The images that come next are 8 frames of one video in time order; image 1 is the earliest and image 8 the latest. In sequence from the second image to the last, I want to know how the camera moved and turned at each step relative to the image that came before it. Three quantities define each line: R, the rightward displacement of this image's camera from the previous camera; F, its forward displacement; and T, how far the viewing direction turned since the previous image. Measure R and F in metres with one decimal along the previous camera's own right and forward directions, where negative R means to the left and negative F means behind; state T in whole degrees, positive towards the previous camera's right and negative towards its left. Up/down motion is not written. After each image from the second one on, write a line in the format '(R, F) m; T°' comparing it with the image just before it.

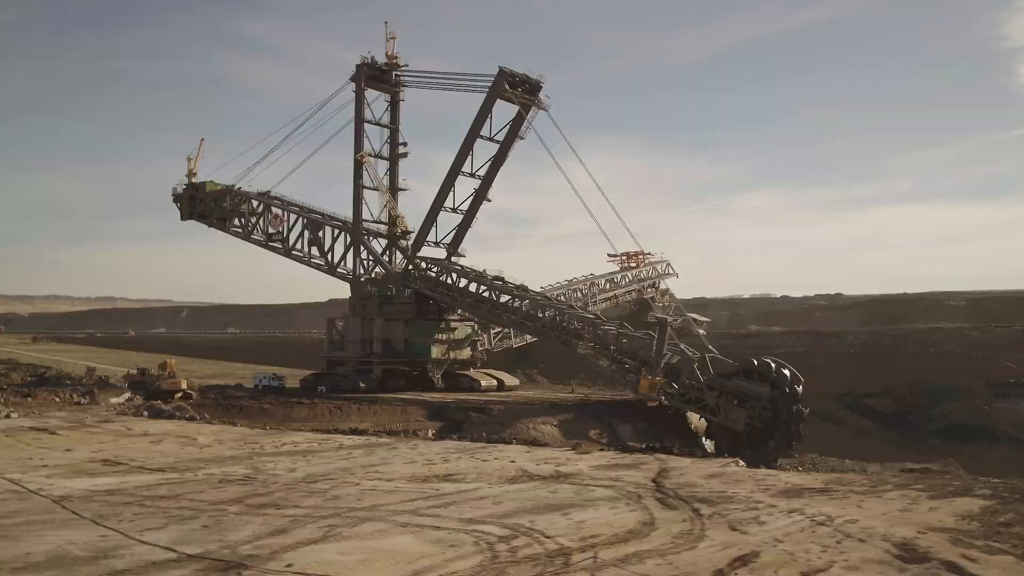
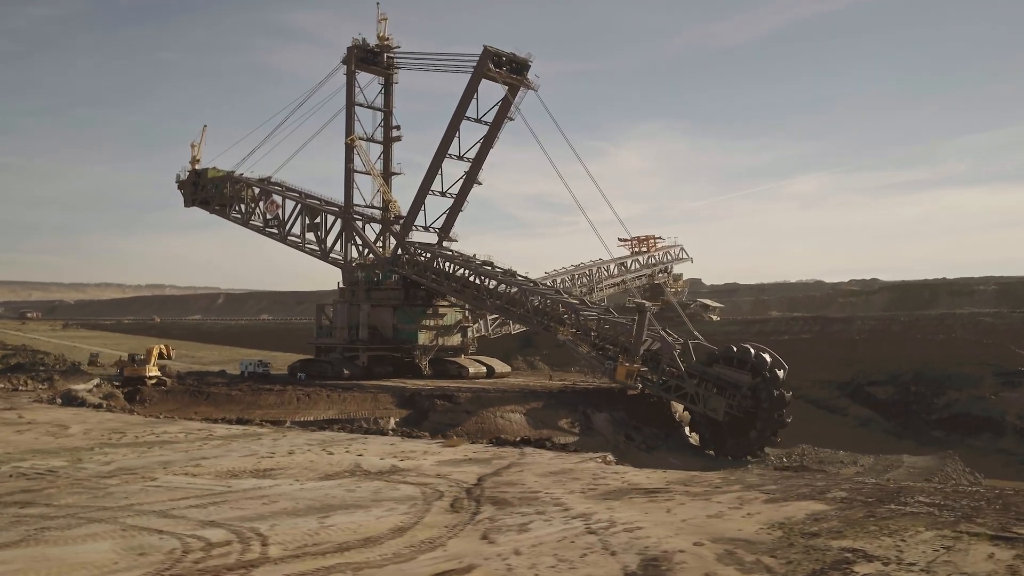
(+2.2, +0.7) m; -3°
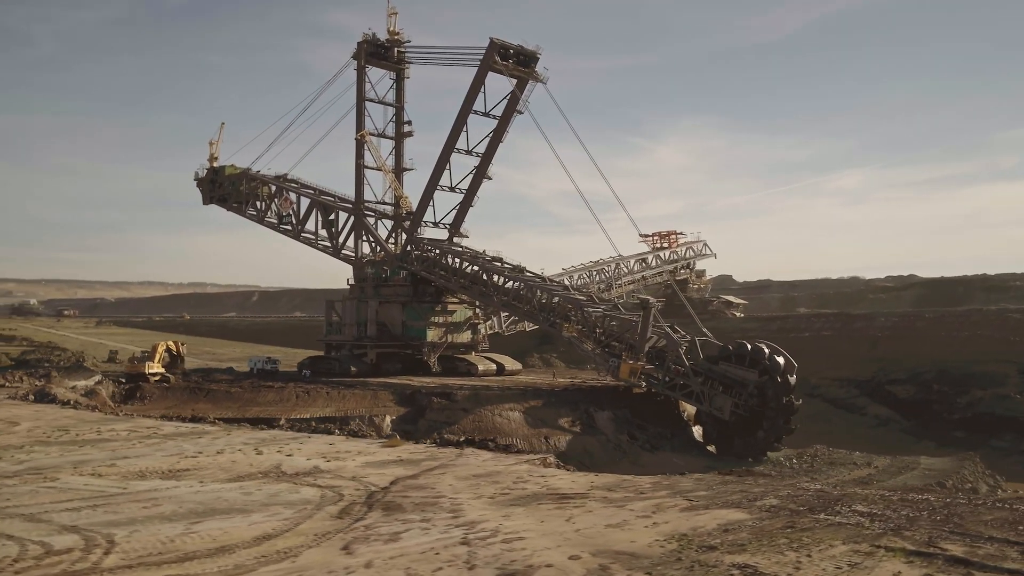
(+1.1, +0.4) m; -3°
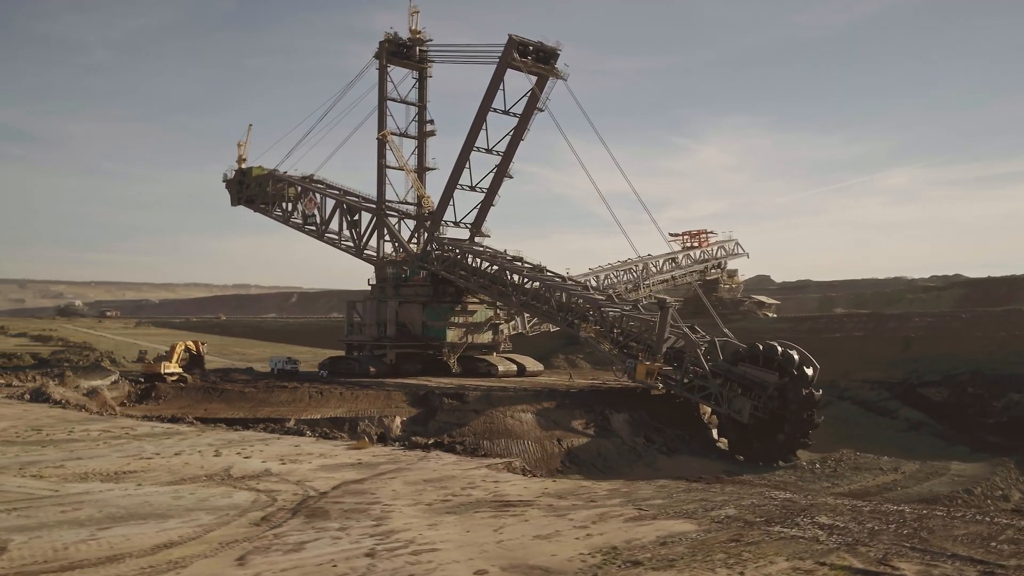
(+0.8, +0.4) m; -3°
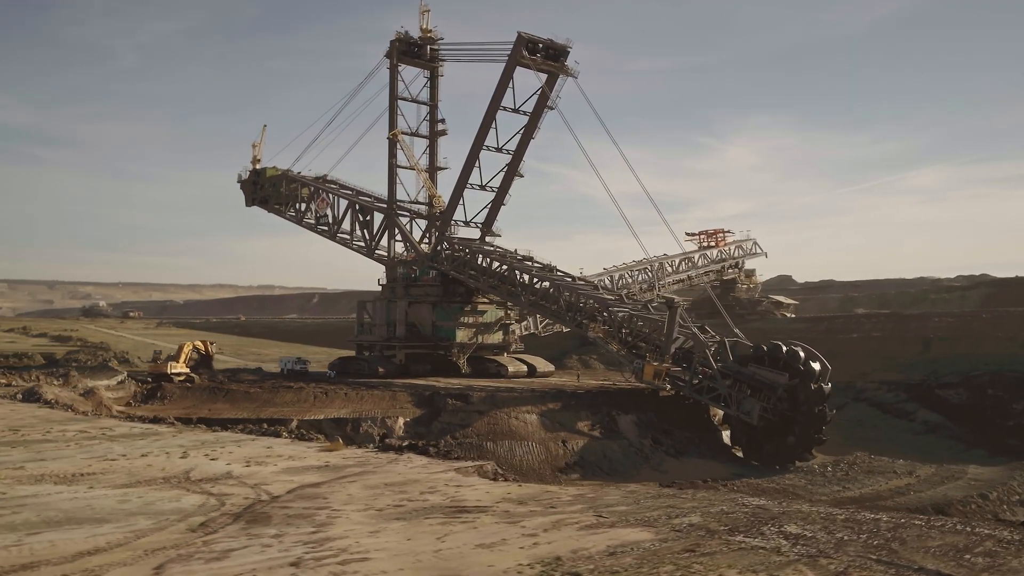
(+0.5, +0.3) m; -2°
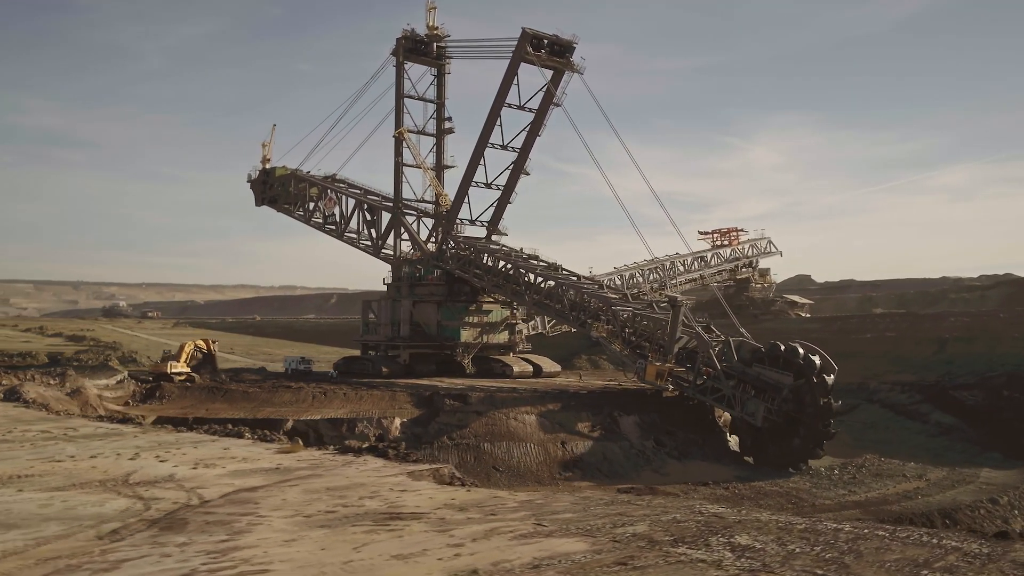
(+0.6, +0.3) m; -1°
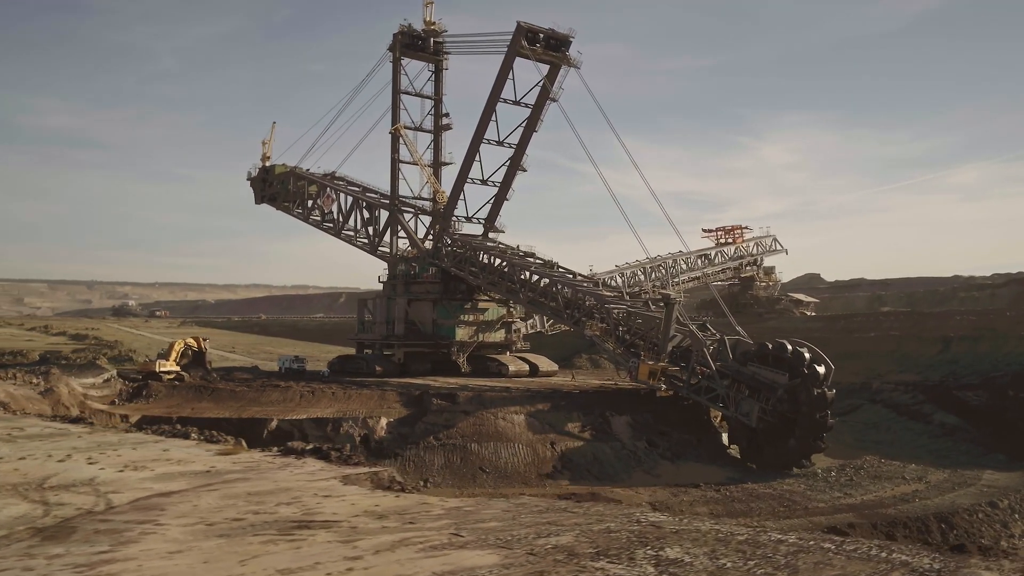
(+0.7, +0.4) m; -1°
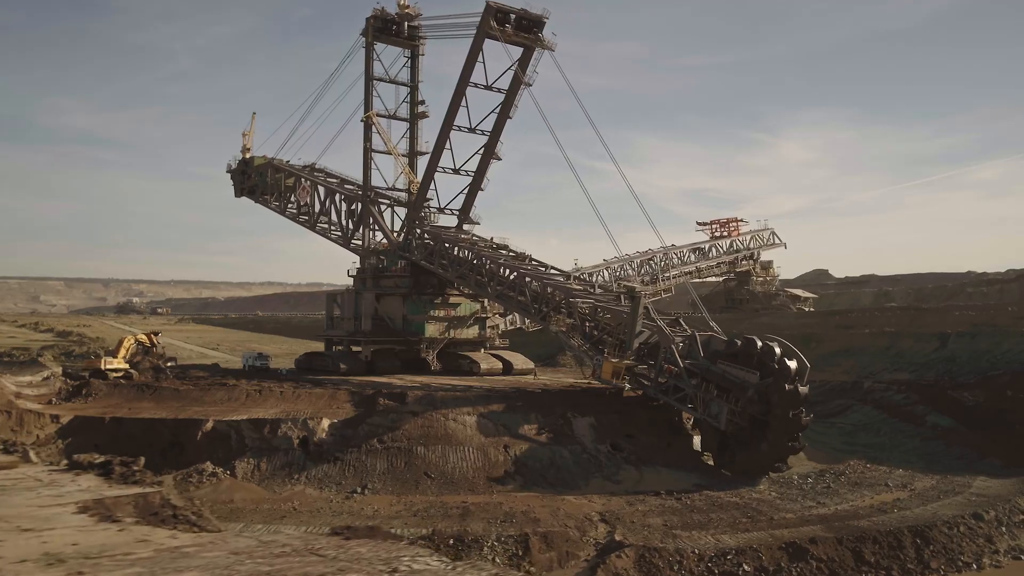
(+1.7, +1.4) m; -1°
